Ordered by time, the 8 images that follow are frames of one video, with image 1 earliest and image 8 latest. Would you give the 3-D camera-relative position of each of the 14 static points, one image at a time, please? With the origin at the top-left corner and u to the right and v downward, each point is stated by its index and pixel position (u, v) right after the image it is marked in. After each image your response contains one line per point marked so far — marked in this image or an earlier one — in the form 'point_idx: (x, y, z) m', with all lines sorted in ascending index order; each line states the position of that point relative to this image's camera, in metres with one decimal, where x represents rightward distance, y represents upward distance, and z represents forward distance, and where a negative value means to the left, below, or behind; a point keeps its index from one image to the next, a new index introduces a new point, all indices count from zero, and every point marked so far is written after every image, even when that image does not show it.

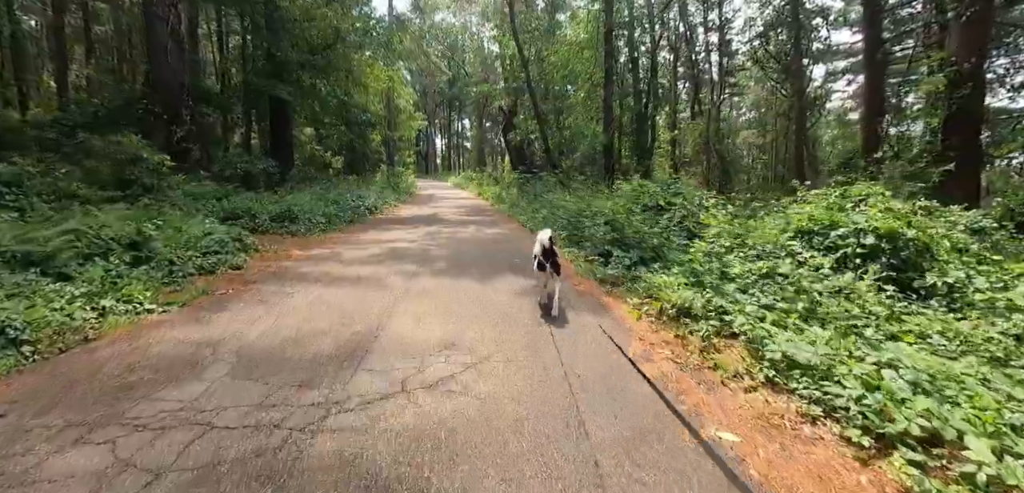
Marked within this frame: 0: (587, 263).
0: (+1.4, -0.3, +7.5) m
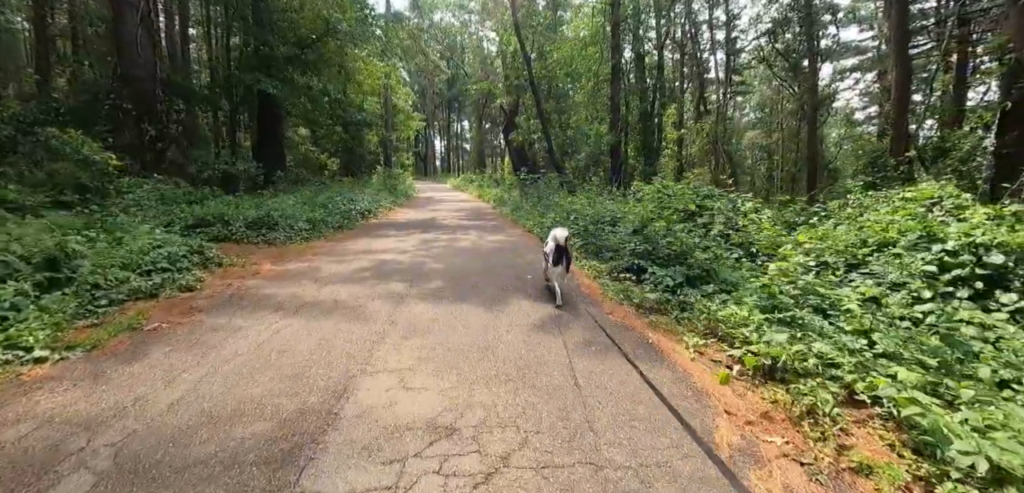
0: (+1.5, -0.5, +6.2) m
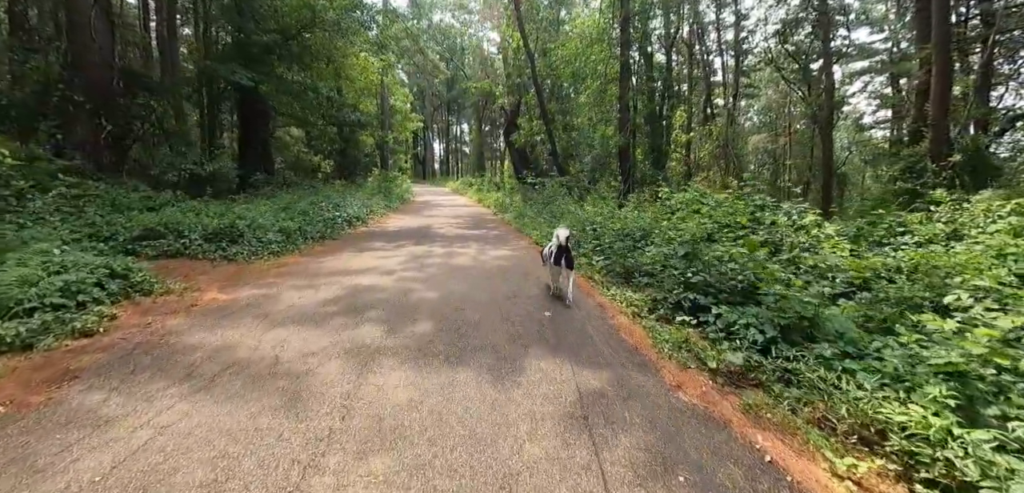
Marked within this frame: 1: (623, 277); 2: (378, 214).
0: (+1.7, -0.9, +4.6) m
1: (+1.8, -0.5, +6.6) m
2: (-5.6, +1.3, +17.5) m
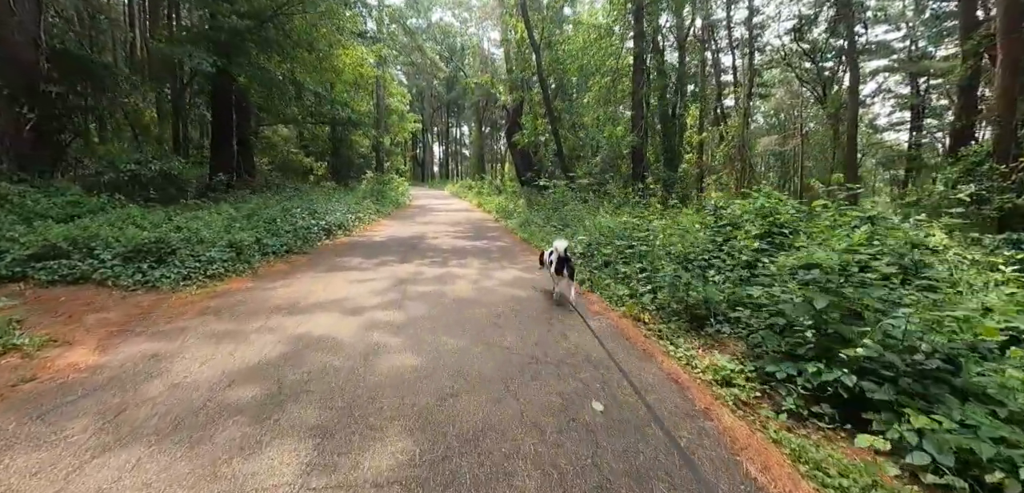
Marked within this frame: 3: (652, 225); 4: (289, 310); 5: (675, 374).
0: (+1.9, -1.2, +2.5) m
1: (+1.9, -0.8, +4.6) m
2: (-5.4, +0.9, +15.4) m
3: (+2.9, +0.4, +8.7) m
4: (-2.8, -0.8, +5.3) m
5: (+1.4, -1.1, +3.6) m
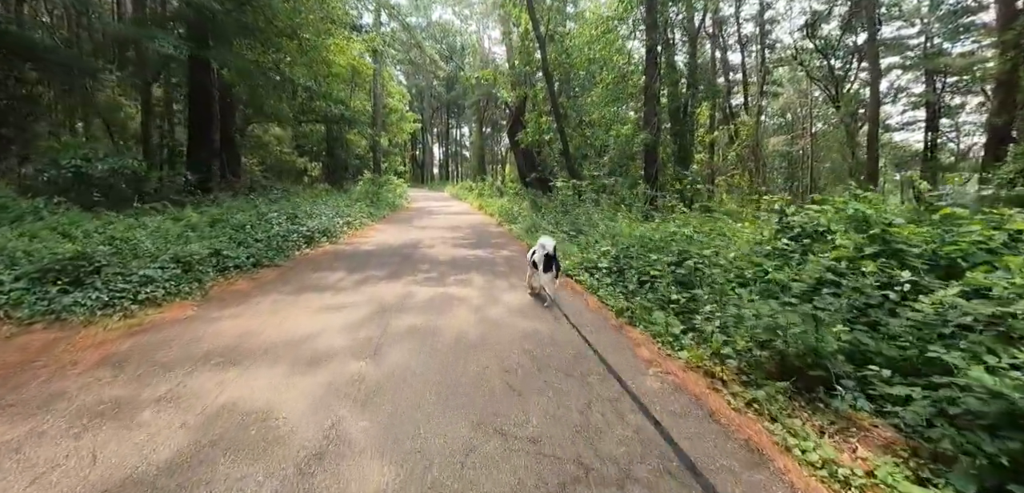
0: (+2.1, -1.4, +1.1) m
1: (+2.1, -1.1, +3.1) m
2: (-5.2, +0.7, +14.0) m
3: (+3.1, +0.2, +7.3) m
4: (-2.6, -1.0, +3.9) m
5: (+1.6, -1.3, +2.1) m
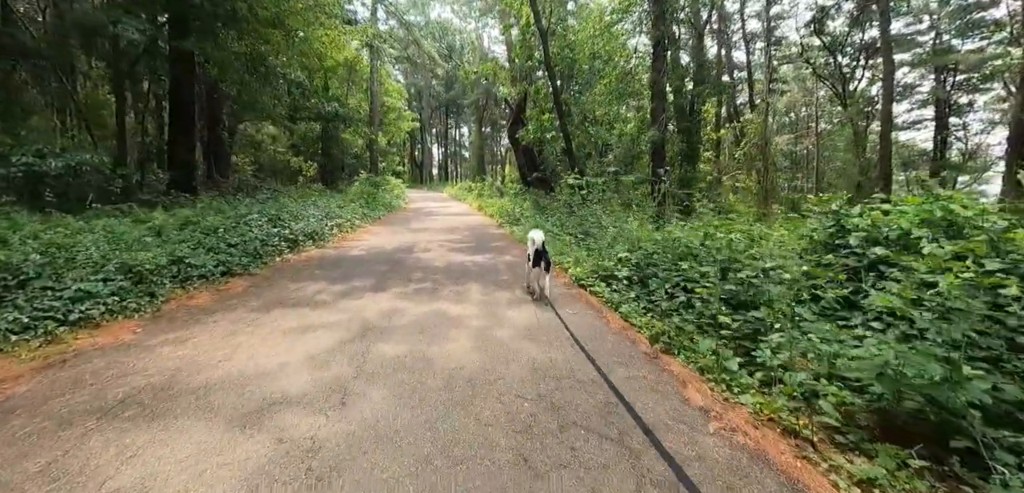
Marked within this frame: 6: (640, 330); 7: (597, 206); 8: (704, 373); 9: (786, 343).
0: (+2.2, -1.5, +0.2) m
1: (+2.2, -1.1, +2.2) m
2: (-5.1, +0.5, +13.1) m
3: (+3.1, +0.1, +6.4) m
4: (-2.6, -1.1, +2.9) m
5: (+1.6, -1.4, +1.2) m
6: (+1.3, -0.8, +4.3) m
7: (+3.1, +1.5, +15.6) m
8: (+1.5, -1.0, +3.4) m
9: (+2.1, -0.8, +3.4) m
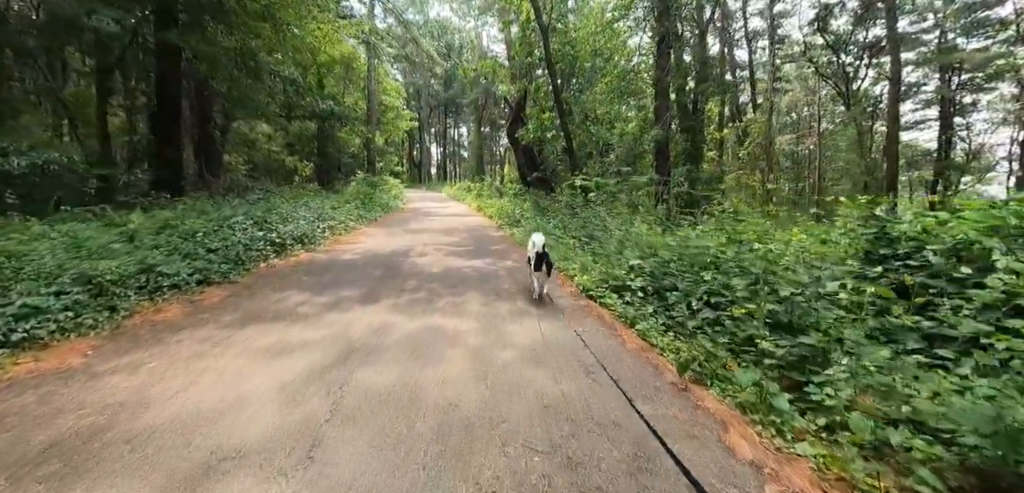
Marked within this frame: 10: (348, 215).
0: (+2.2, -1.6, -0.4) m
1: (+2.2, -1.2, +1.7) m
2: (-5.1, +0.5, +12.5) m
3: (+3.2, 0.0, +5.8) m
4: (-2.5, -1.2, +2.4) m
5: (+1.7, -1.5, +0.7) m
6: (+1.3, -0.9, +3.8) m
7: (+3.2, +1.4, +15.1) m
8: (+1.6, -1.1, +2.8) m
9: (+2.2, -0.9, +2.8) m
10: (-6.1, +1.2, +15.9) m
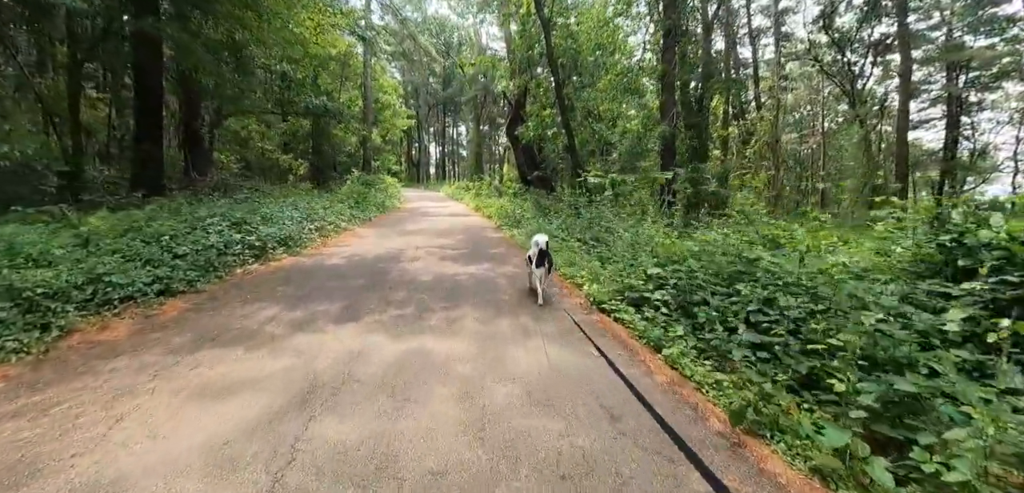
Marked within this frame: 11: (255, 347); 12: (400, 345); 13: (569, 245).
0: (+2.2, -1.7, -1.1) m
1: (+2.3, -1.3, +1.0) m
2: (-5.1, +0.4, +11.8) m
3: (+3.2, -0.1, +5.1) m
4: (-2.5, -1.3, +1.7) m
5: (+1.7, -1.6, 0.0) m
6: (+1.4, -1.0, +3.1) m
7: (+3.2, +1.3, +14.4) m
8: (+1.6, -1.2, +2.1) m
9: (+2.2, -1.0, +2.1) m
10: (-6.1, +1.1, +15.1) m
11: (-2.4, -1.0, +3.9) m
12: (-1.1, -0.9, +4.0) m
13: (+1.3, +0.1, +10.2) m
